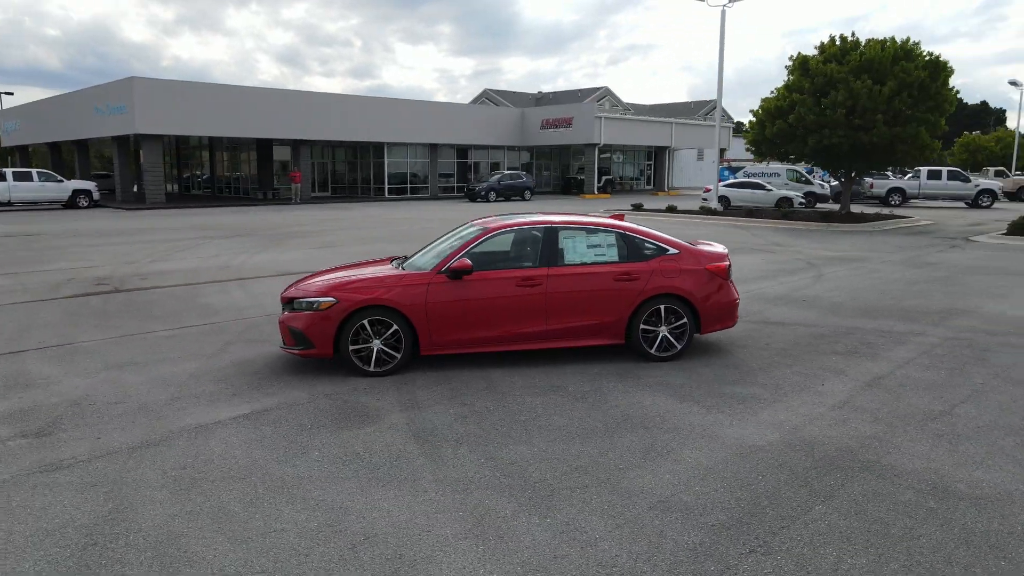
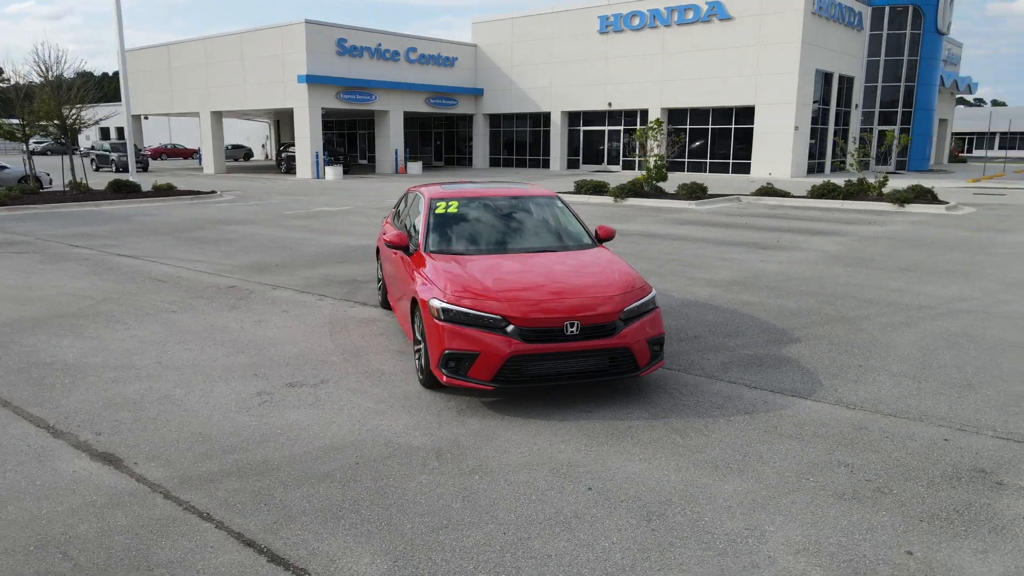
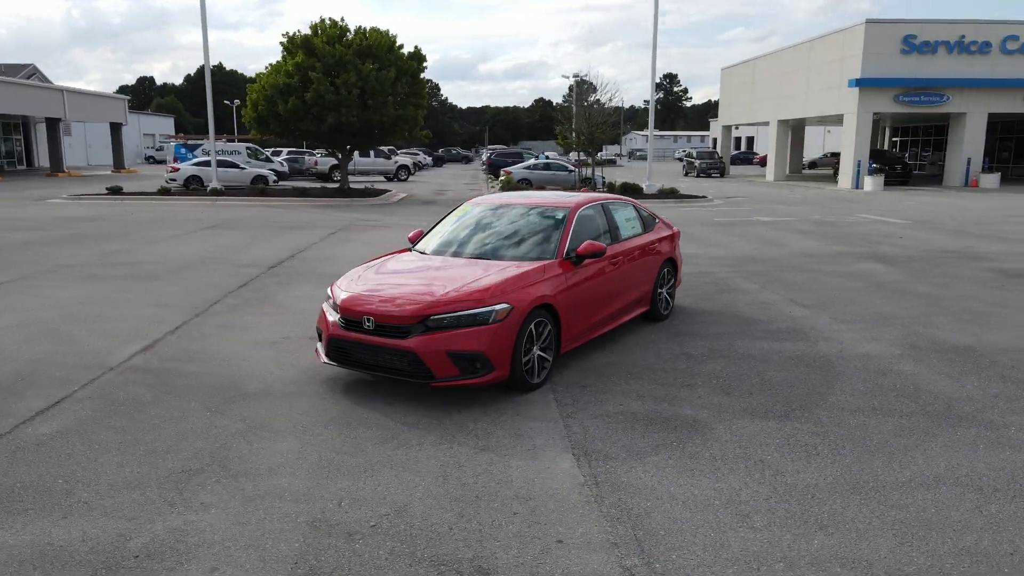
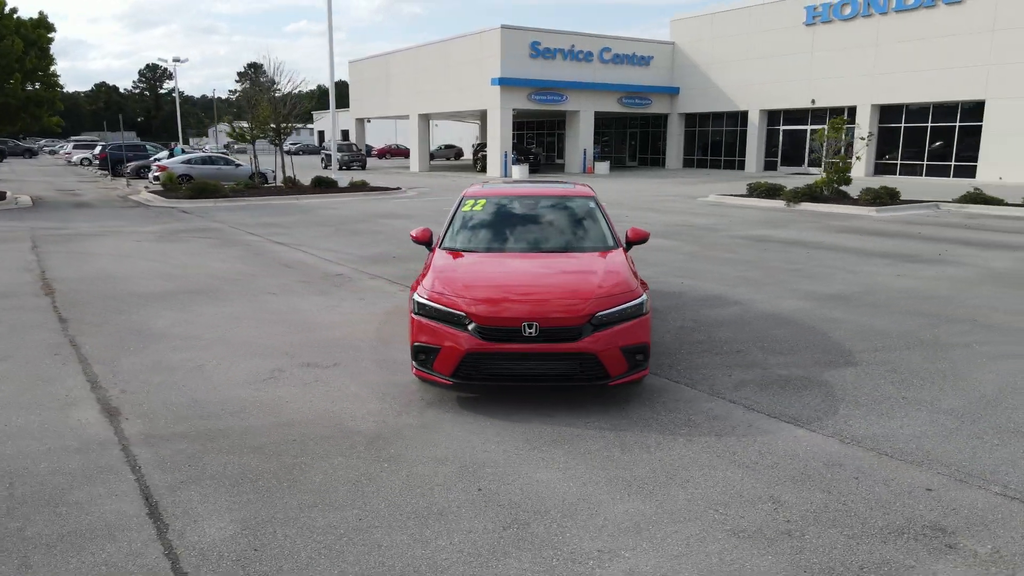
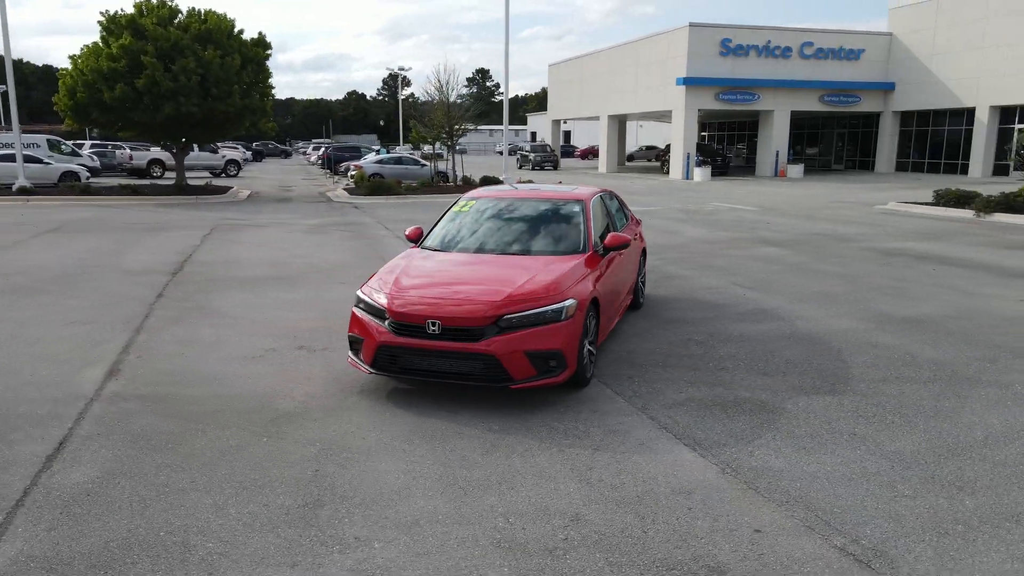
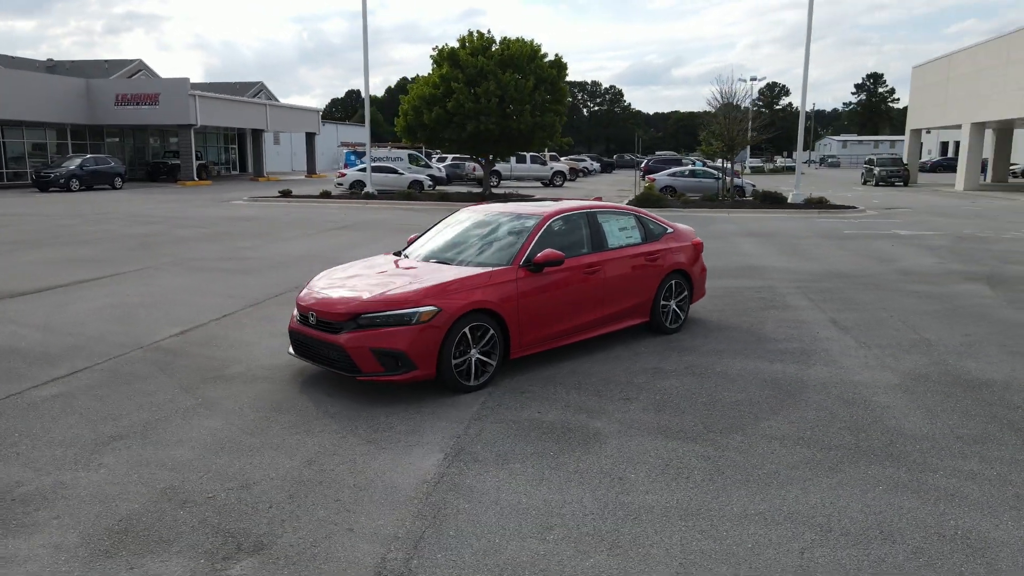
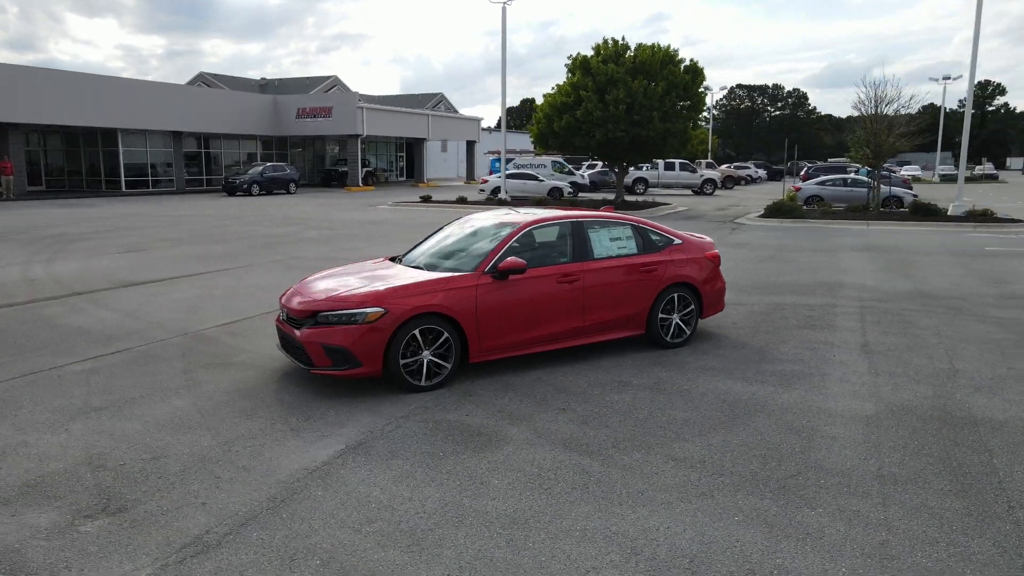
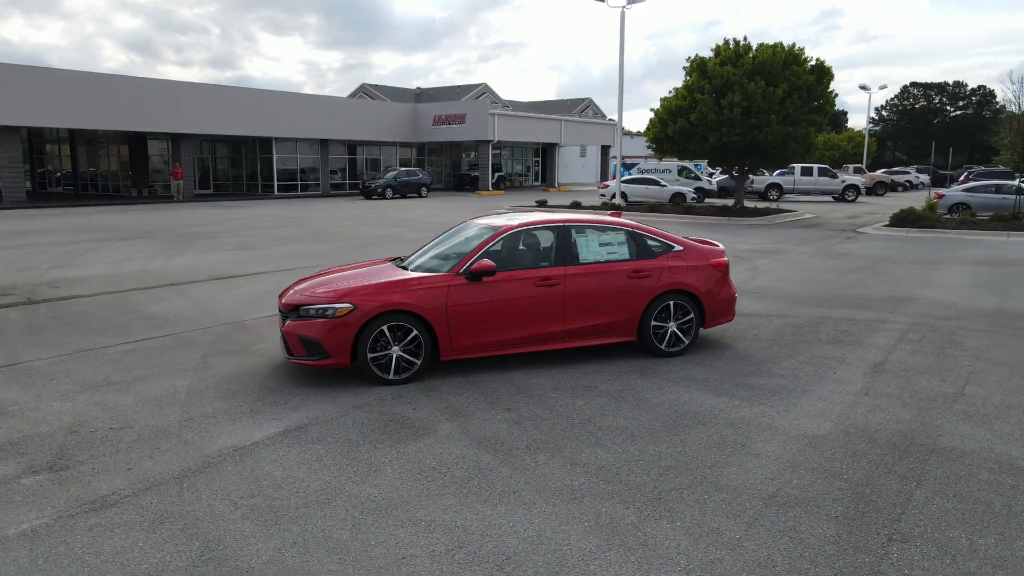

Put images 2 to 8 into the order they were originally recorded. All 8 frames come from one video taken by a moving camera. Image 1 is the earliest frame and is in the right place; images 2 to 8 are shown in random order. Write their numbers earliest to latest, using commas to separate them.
8, 7, 6, 3, 5, 4, 2
